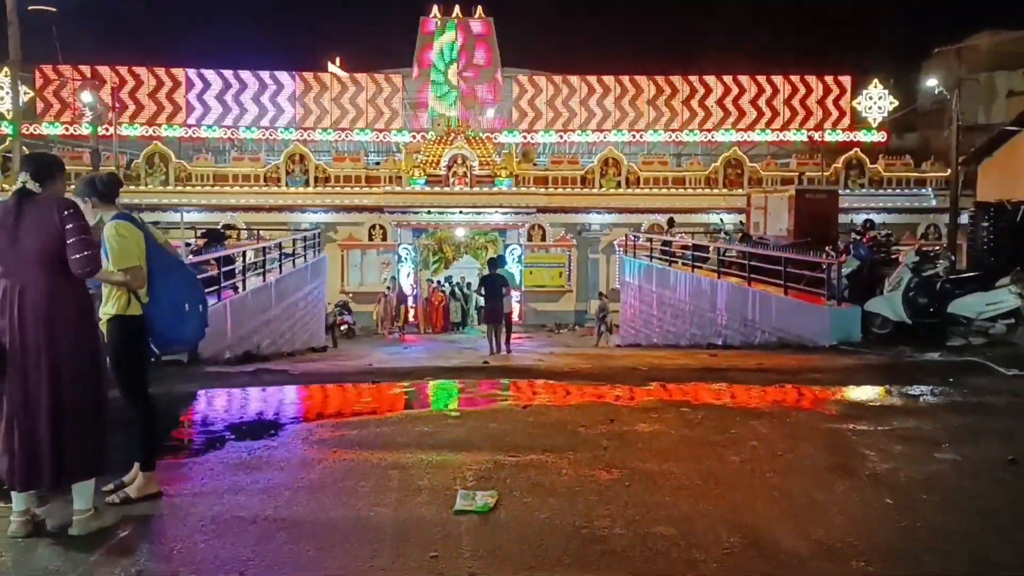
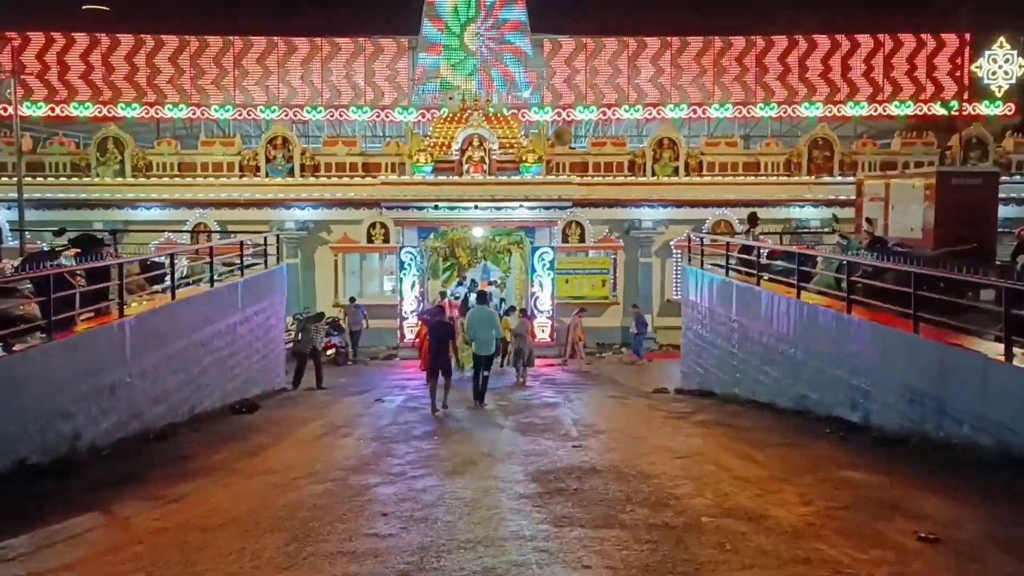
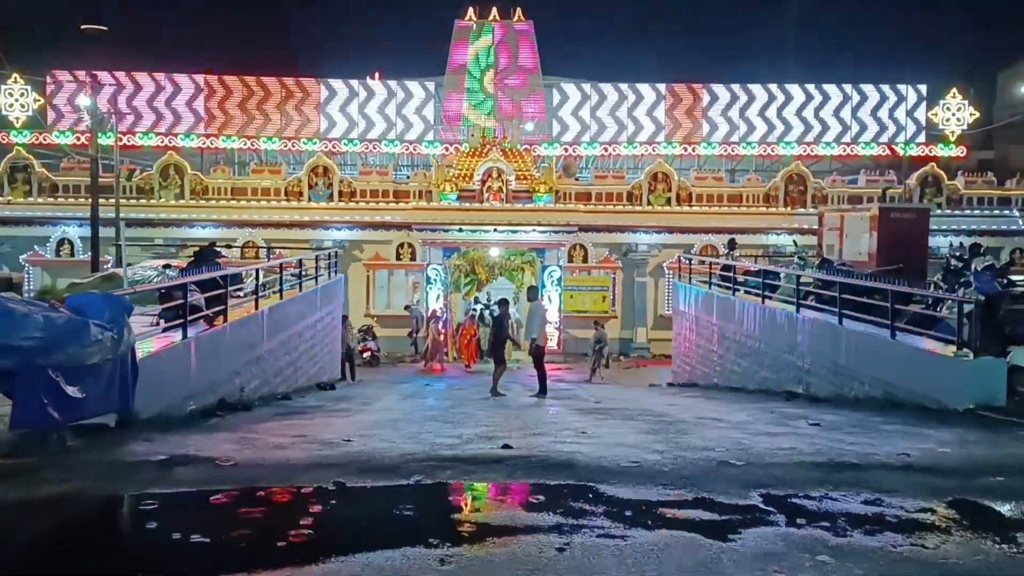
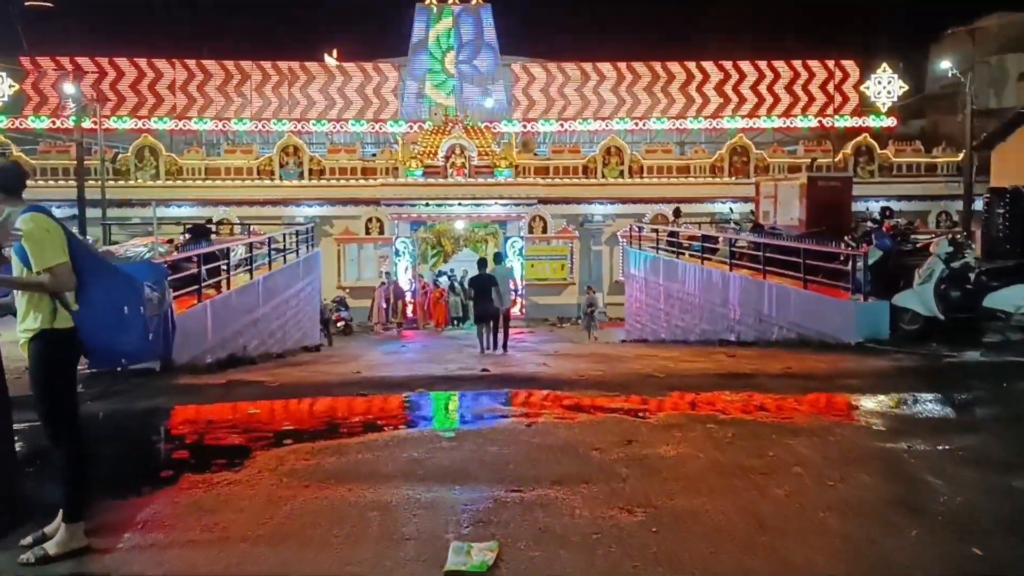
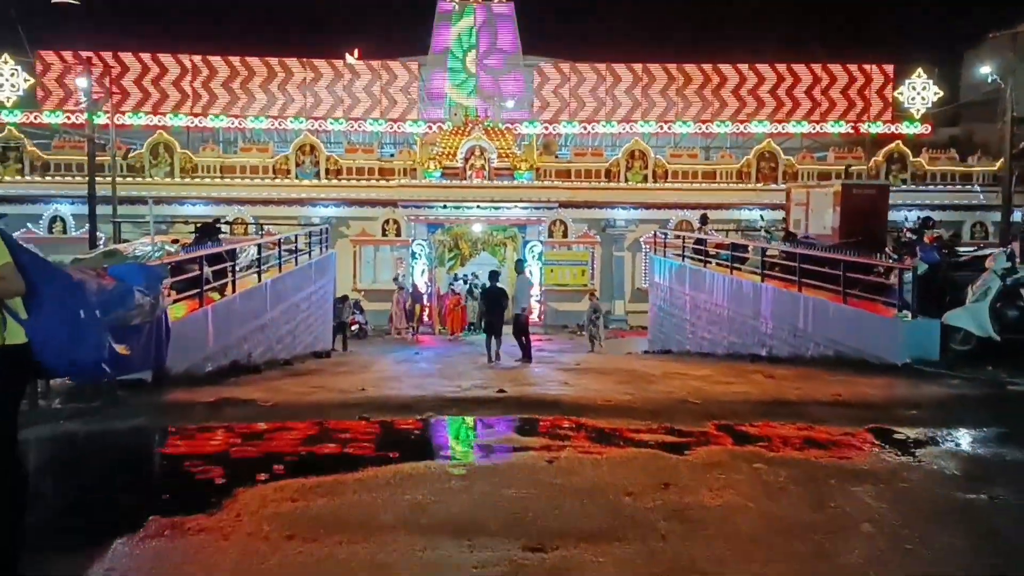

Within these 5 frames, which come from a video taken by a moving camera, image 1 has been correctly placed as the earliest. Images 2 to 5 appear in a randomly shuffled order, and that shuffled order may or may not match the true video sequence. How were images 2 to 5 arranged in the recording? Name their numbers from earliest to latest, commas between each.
4, 5, 3, 2
